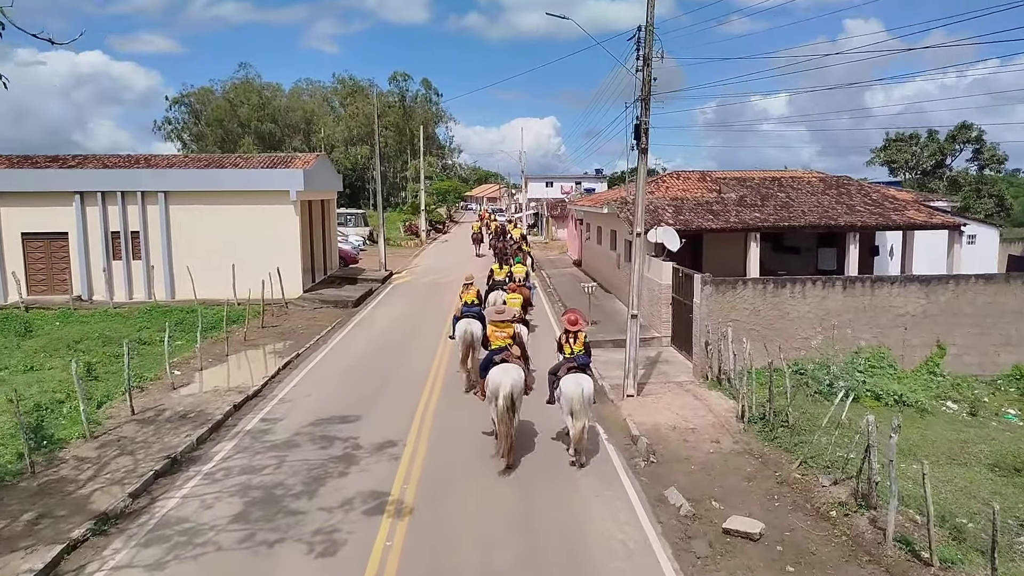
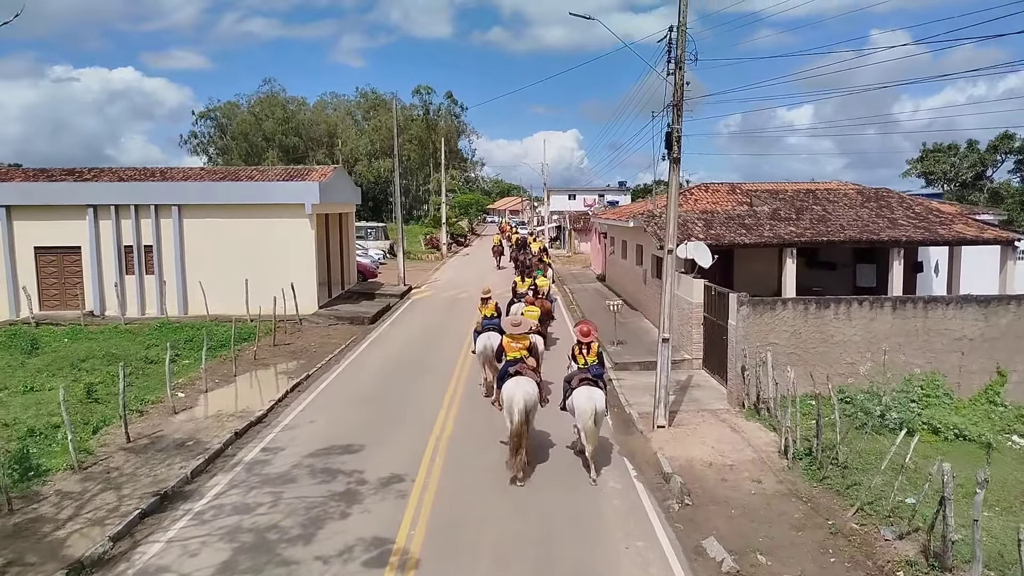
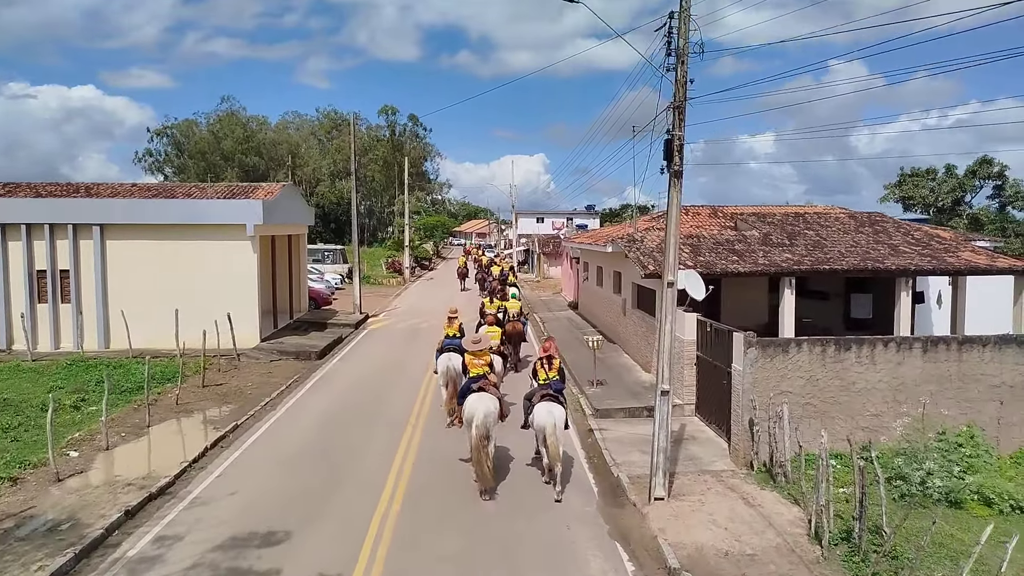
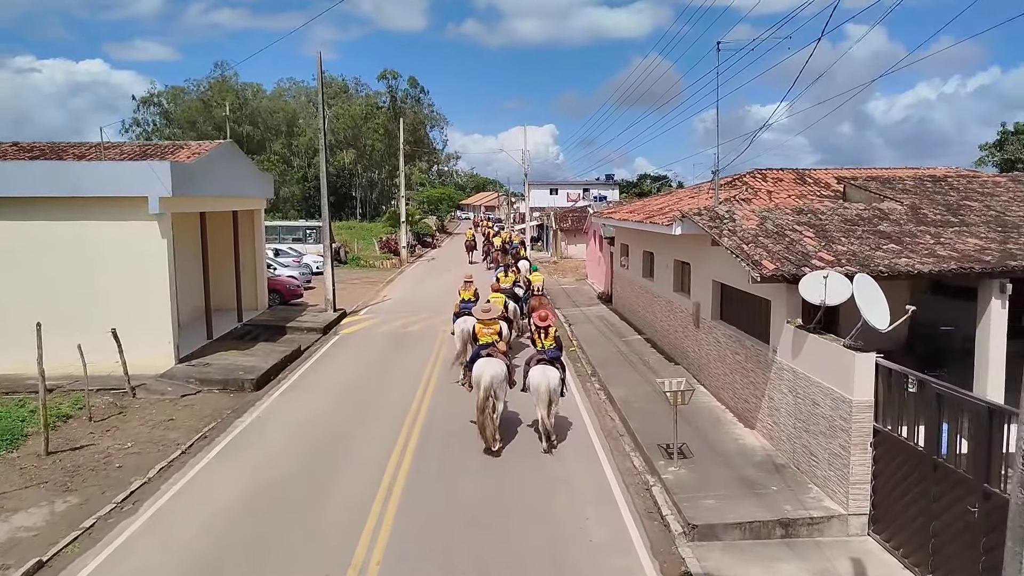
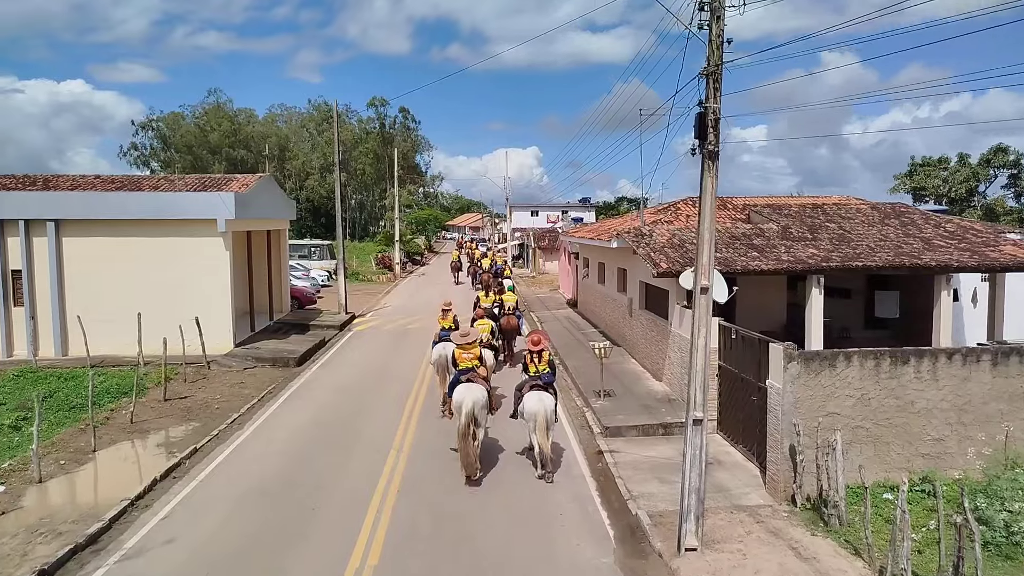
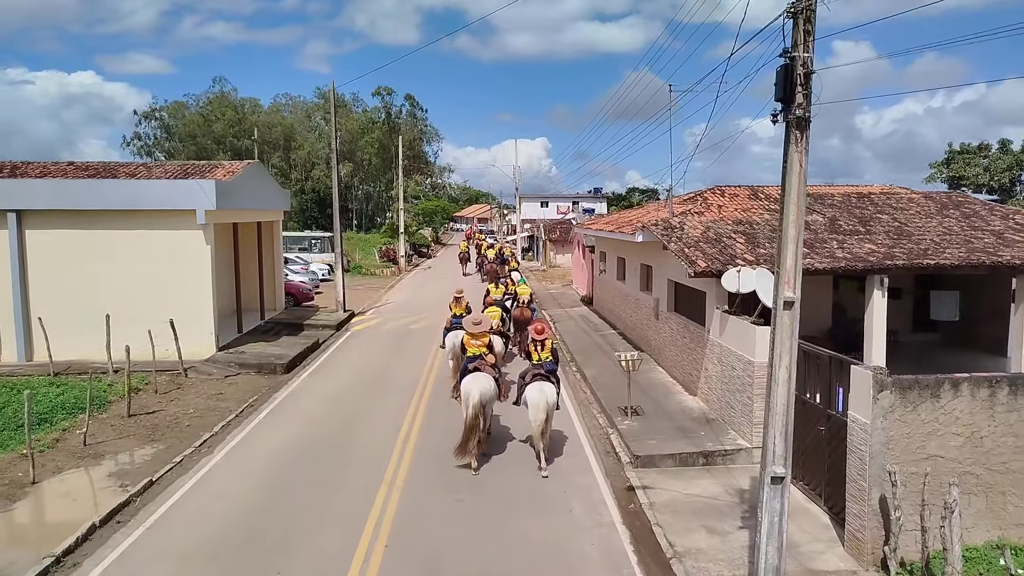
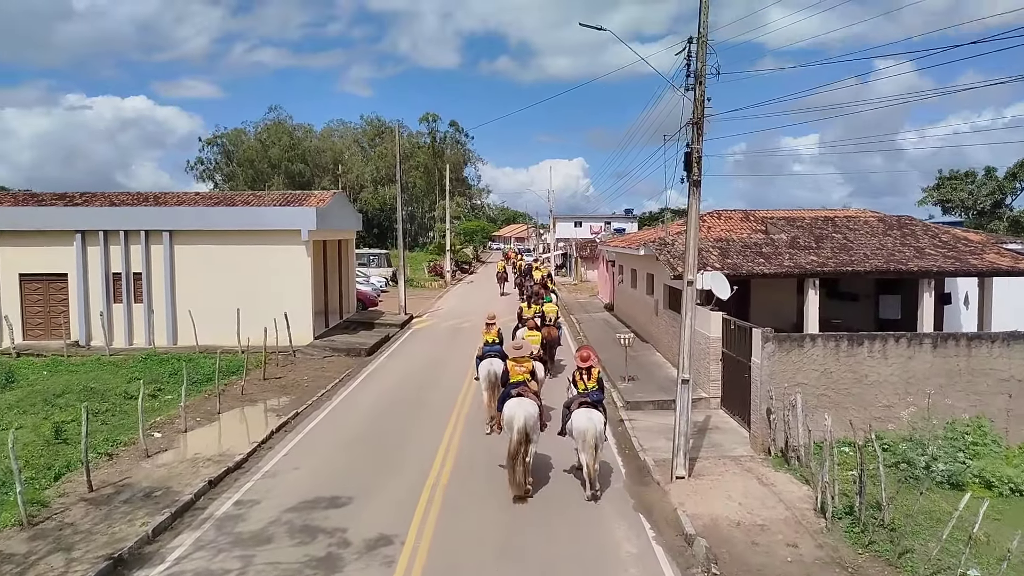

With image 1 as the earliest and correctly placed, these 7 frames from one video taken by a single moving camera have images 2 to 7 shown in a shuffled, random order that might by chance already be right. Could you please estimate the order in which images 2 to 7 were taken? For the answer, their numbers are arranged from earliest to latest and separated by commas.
2, 7, 3, 5, 6, 4
